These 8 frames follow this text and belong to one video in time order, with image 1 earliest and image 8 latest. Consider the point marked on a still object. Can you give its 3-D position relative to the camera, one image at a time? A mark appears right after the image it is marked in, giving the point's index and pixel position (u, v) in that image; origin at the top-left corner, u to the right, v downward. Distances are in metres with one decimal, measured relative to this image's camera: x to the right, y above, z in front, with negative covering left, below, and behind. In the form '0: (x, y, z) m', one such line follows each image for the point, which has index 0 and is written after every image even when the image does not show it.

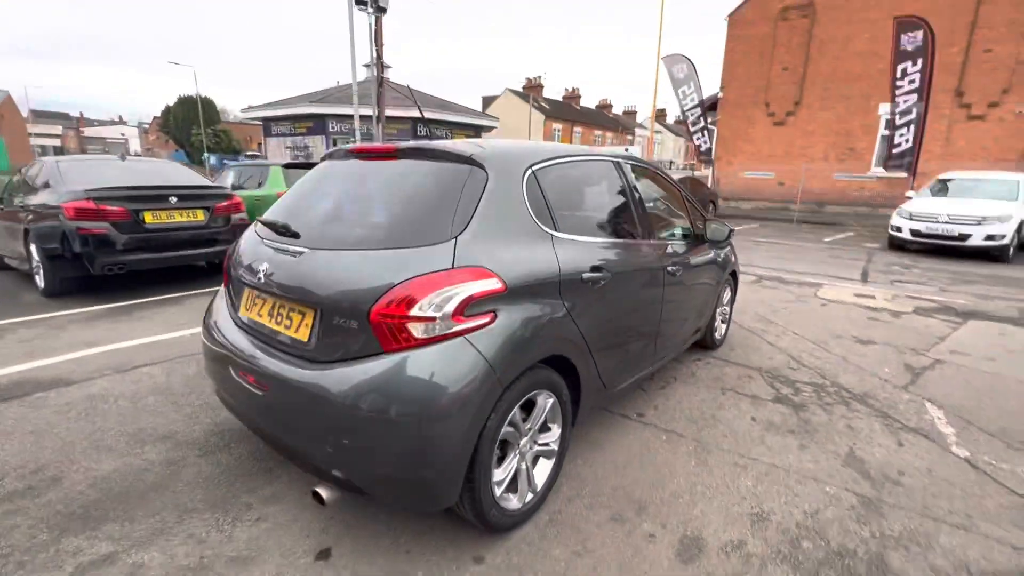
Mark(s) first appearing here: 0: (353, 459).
0: (-0.6, -0.7, +1.9) m
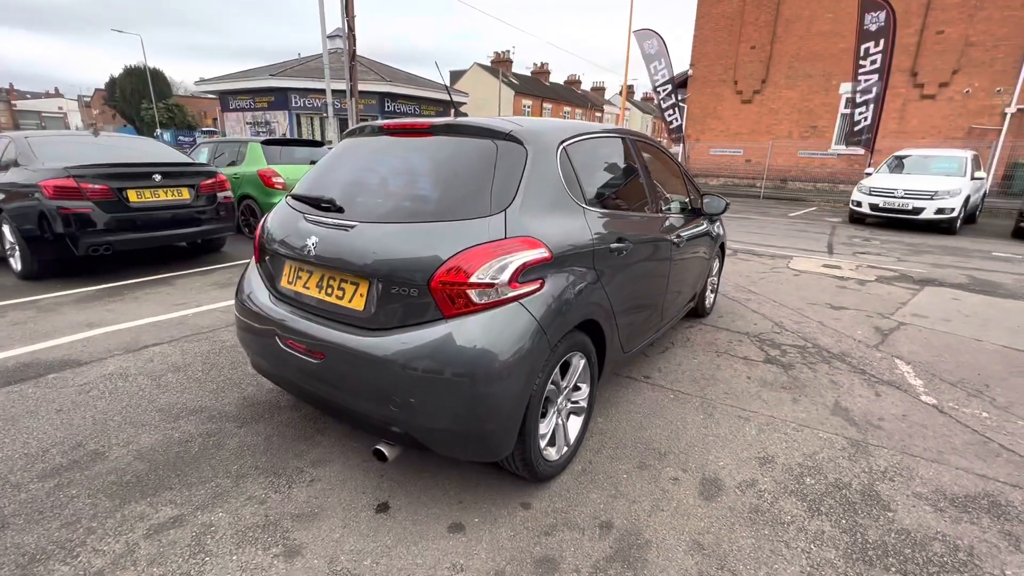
0: (-0.4, -0.6, +2.0) m
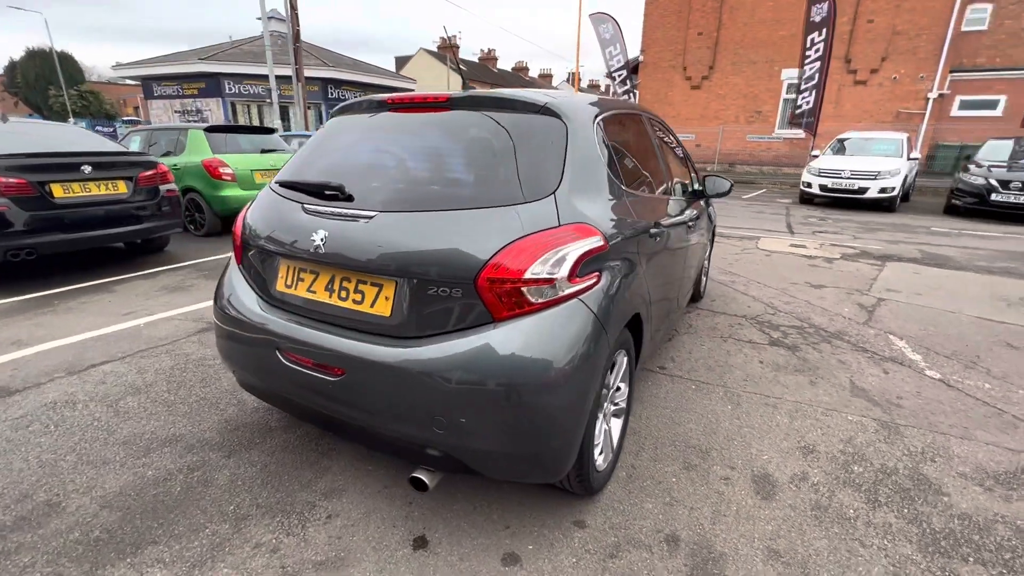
0: (-0.2, -0.6, +1.7) m
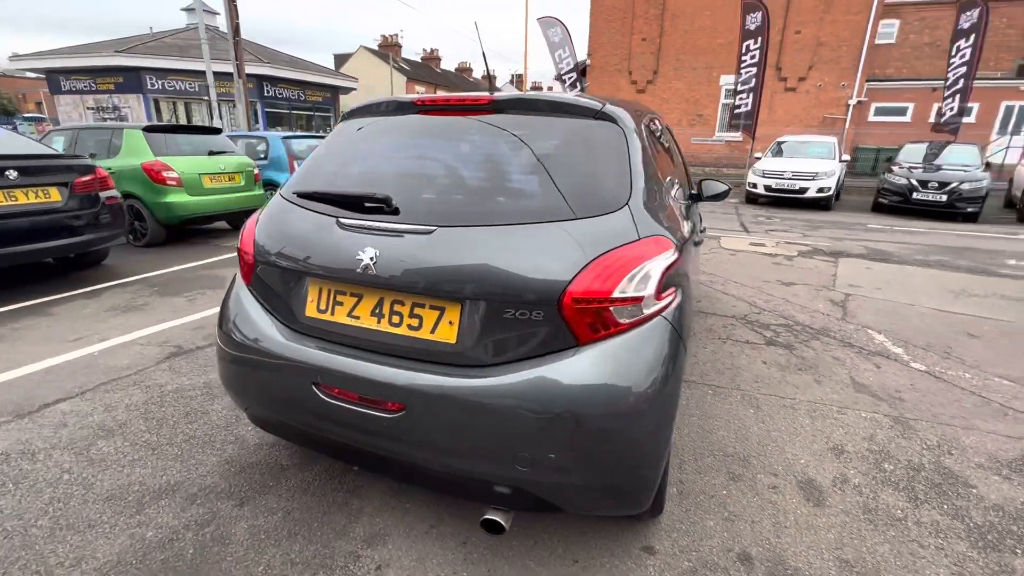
0: (+0.1, -0.6, +1.6) m
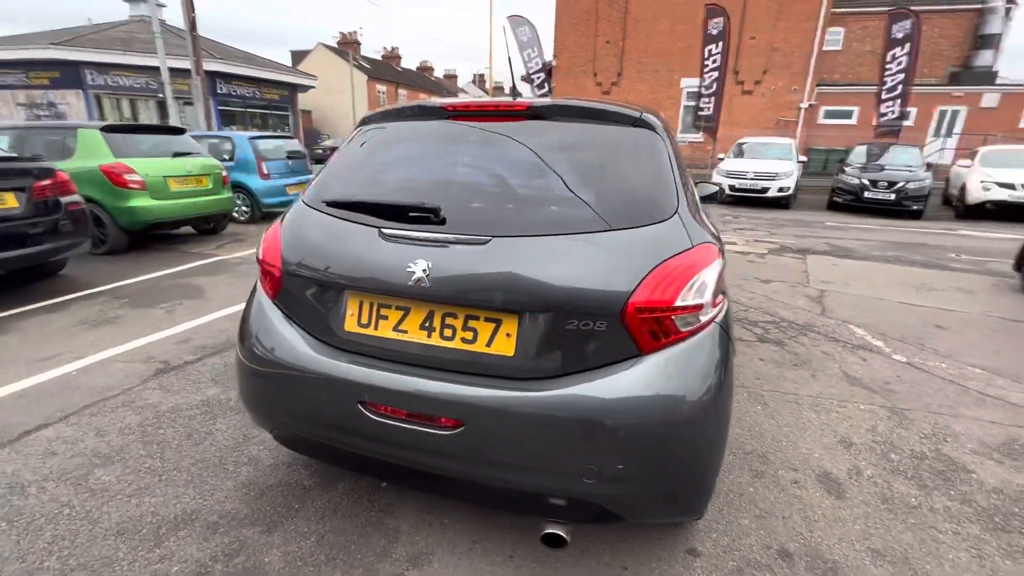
0: (+0.3, -0.7, +1.6) m
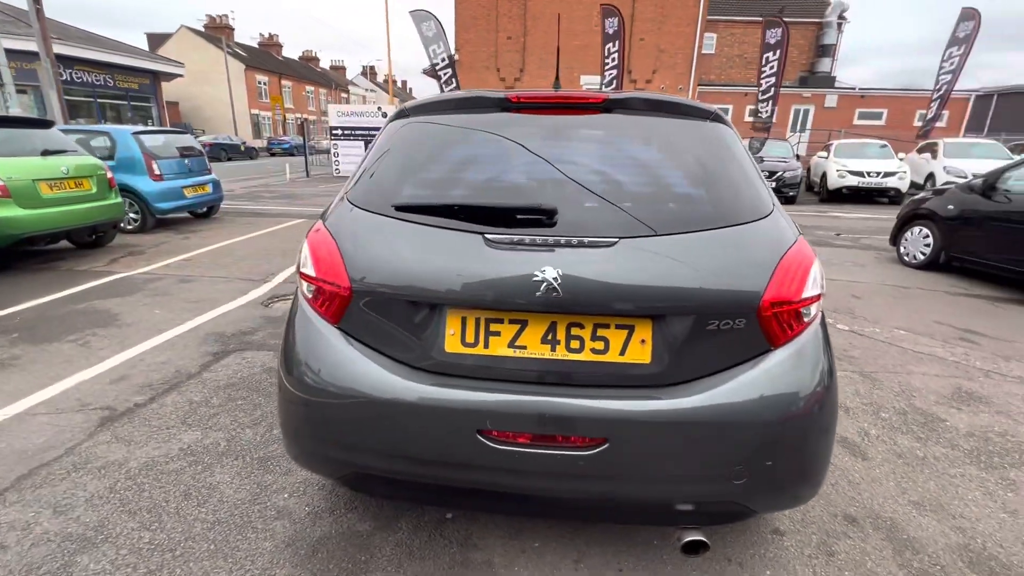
0: (+0.8, -0.7, +1.6) m
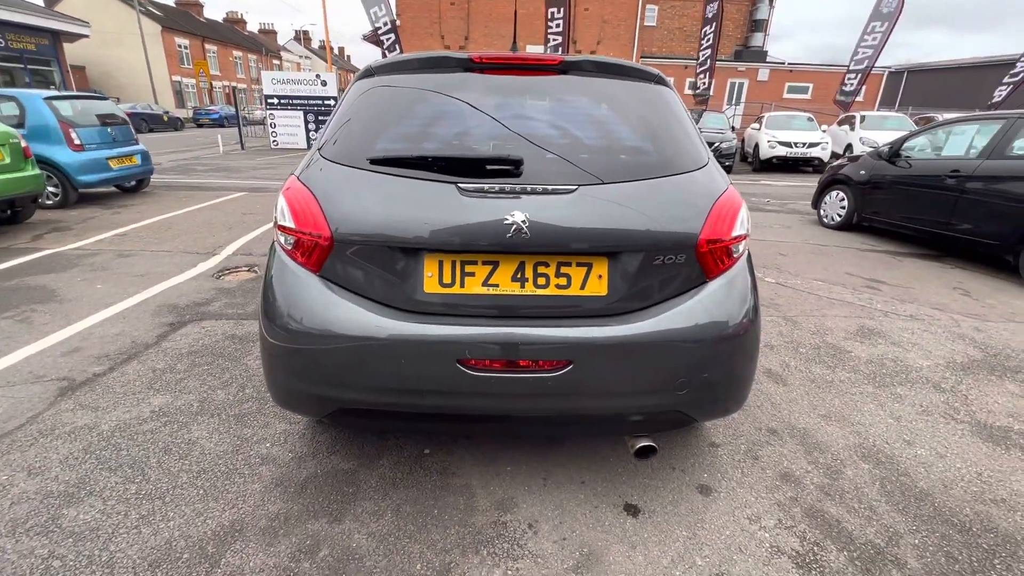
0: (+0.7, -0.4, +1.8) m
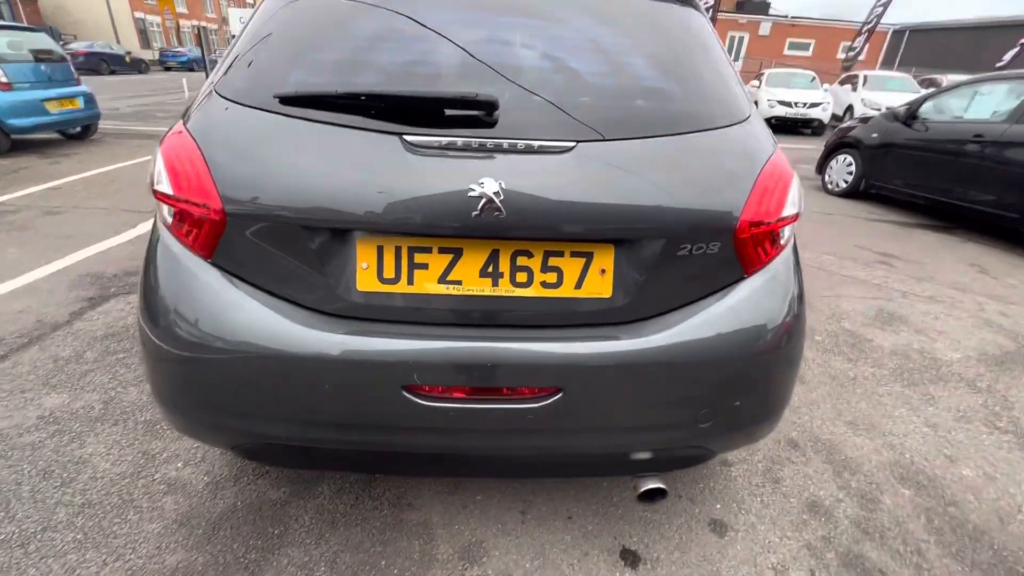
0: (+0.6, -0.4, +1.4) m
